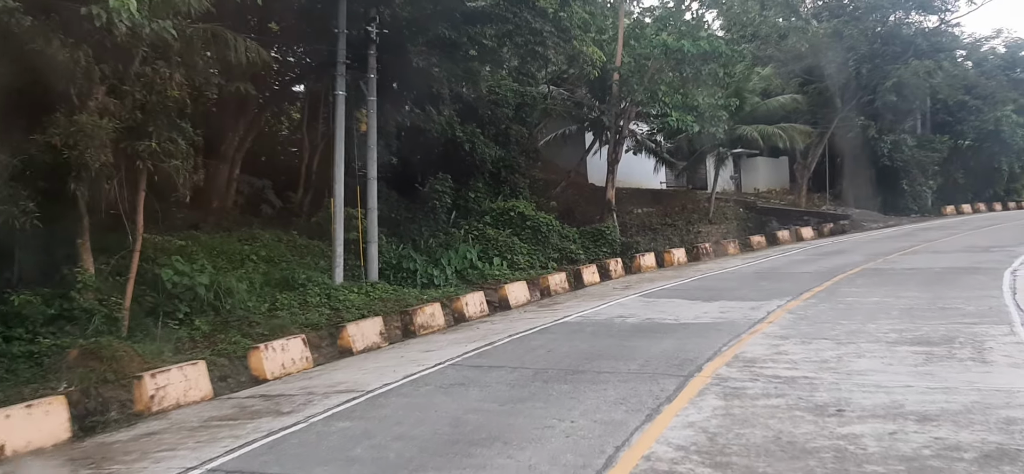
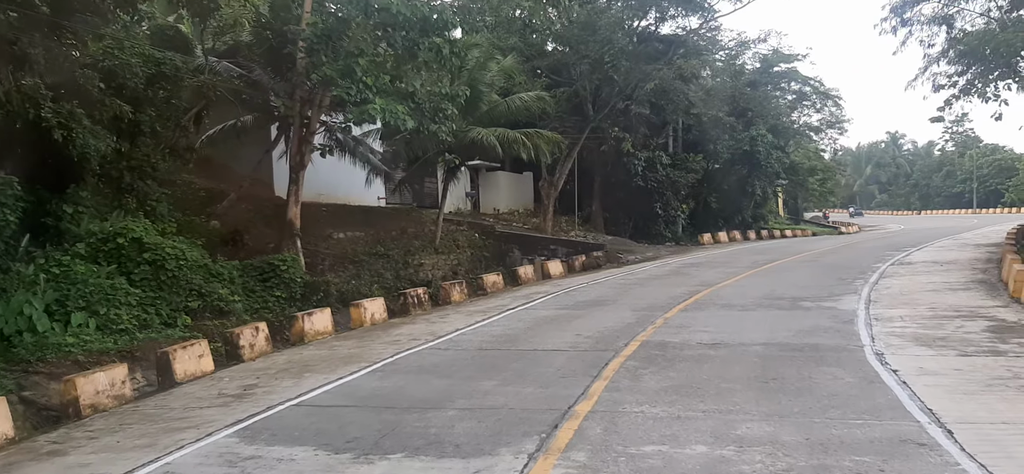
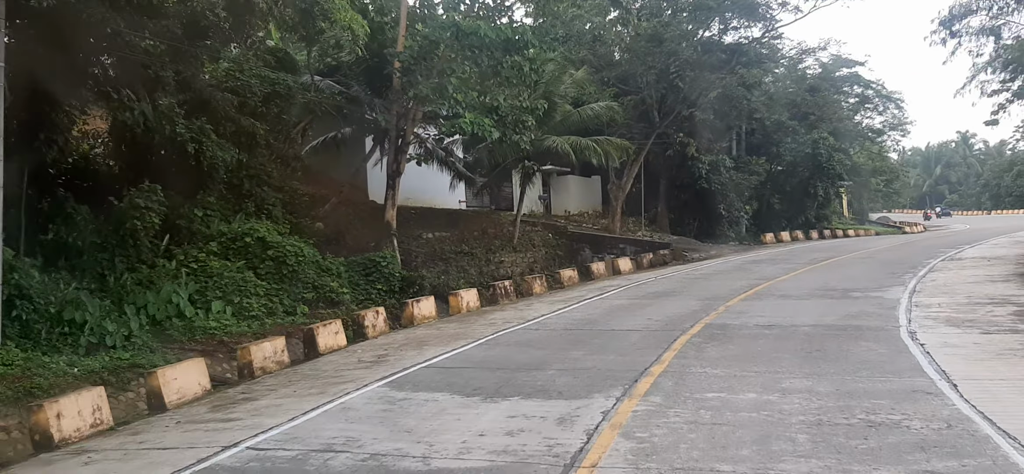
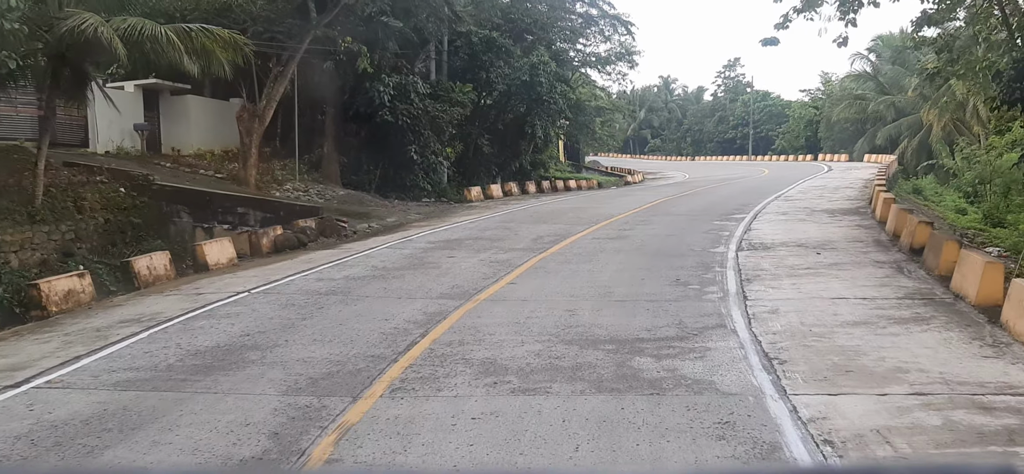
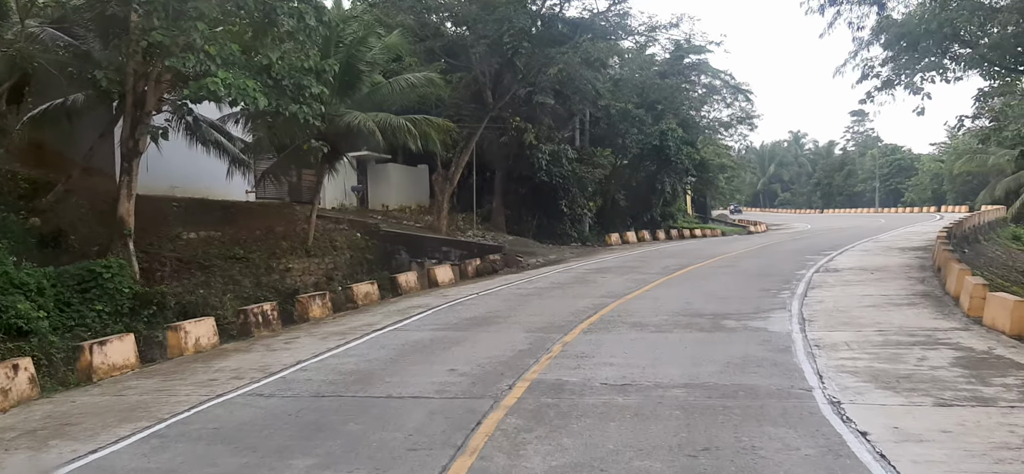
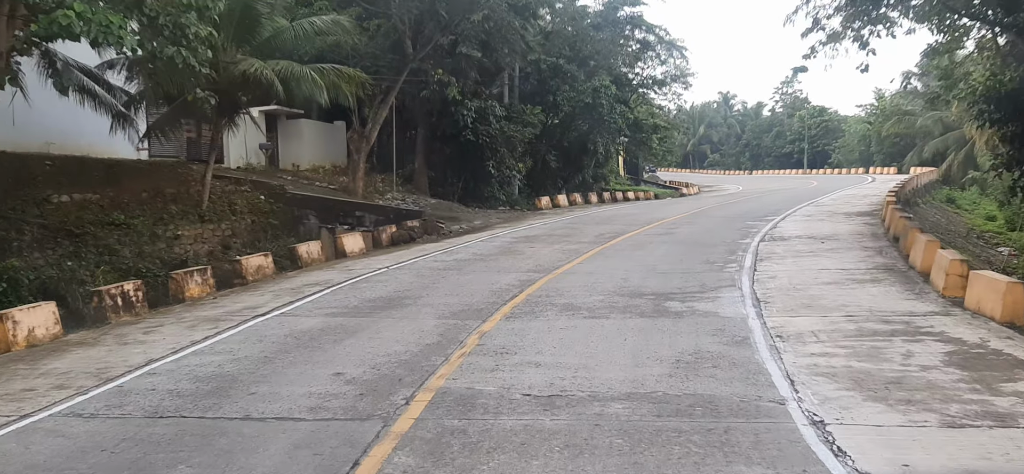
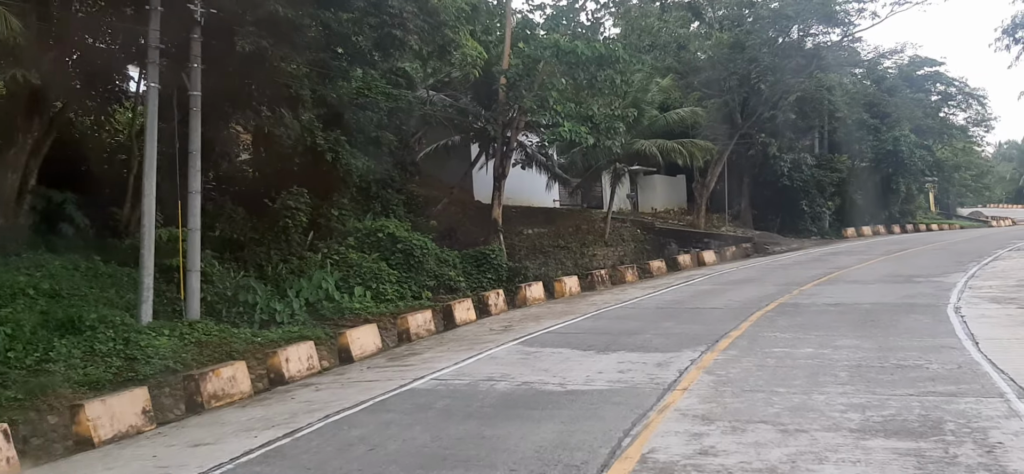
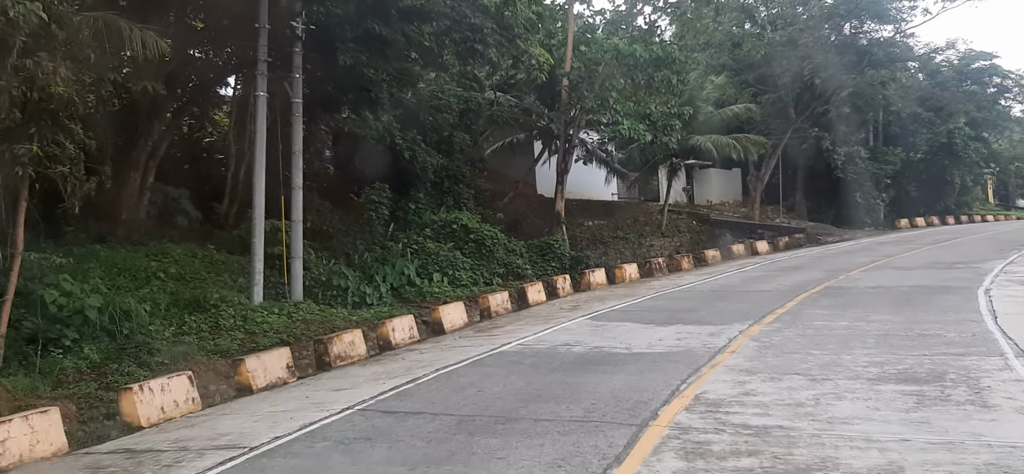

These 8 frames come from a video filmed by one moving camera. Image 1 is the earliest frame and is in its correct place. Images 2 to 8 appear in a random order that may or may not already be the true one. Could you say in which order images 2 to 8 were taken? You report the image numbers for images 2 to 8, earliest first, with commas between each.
8, 7, 3, 2, 5, 6, 4
